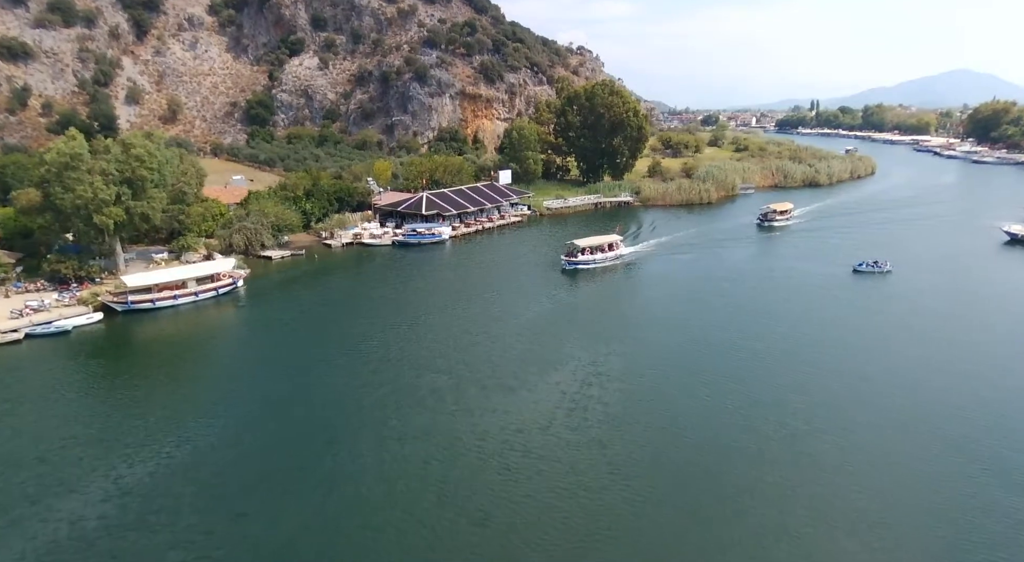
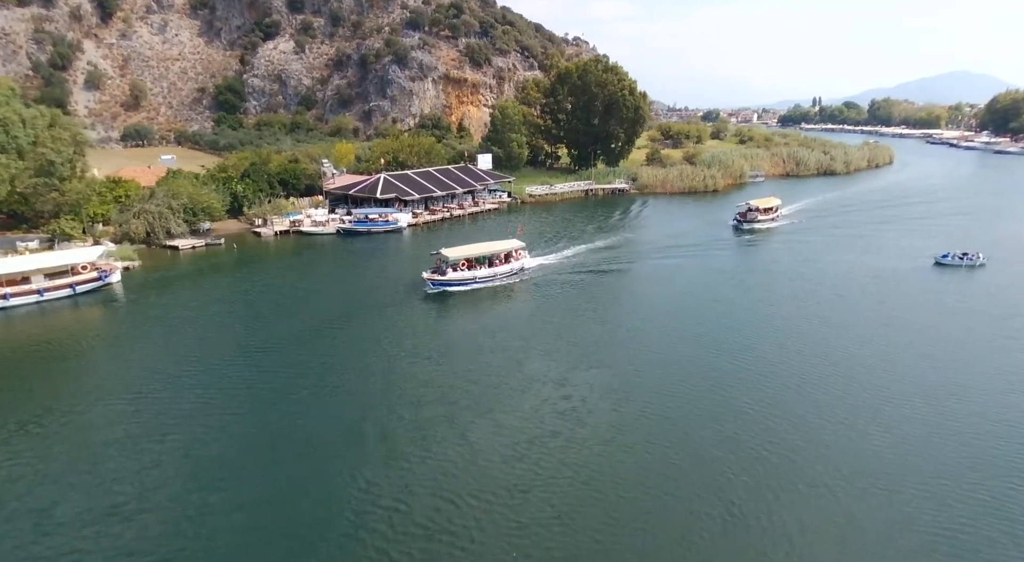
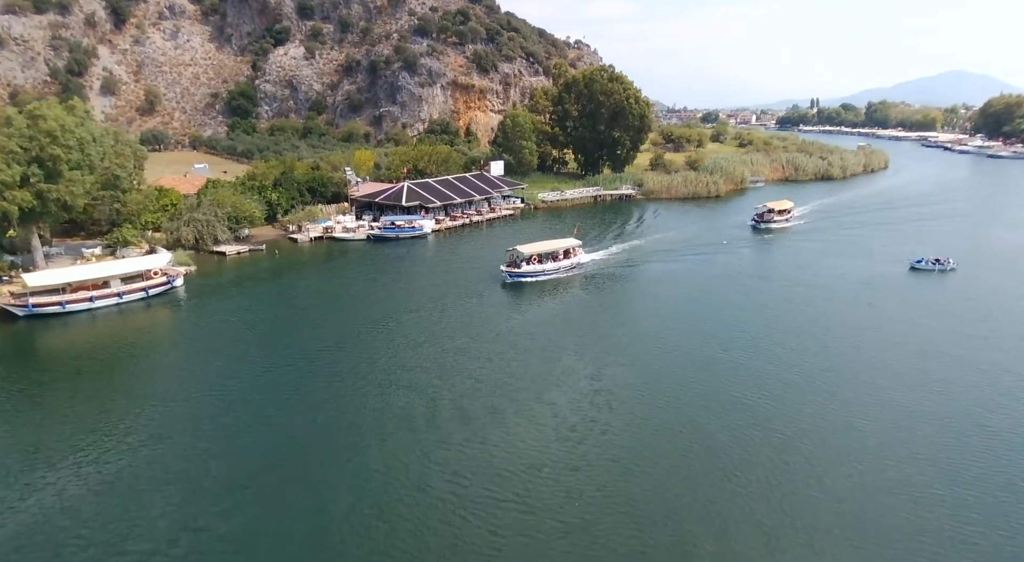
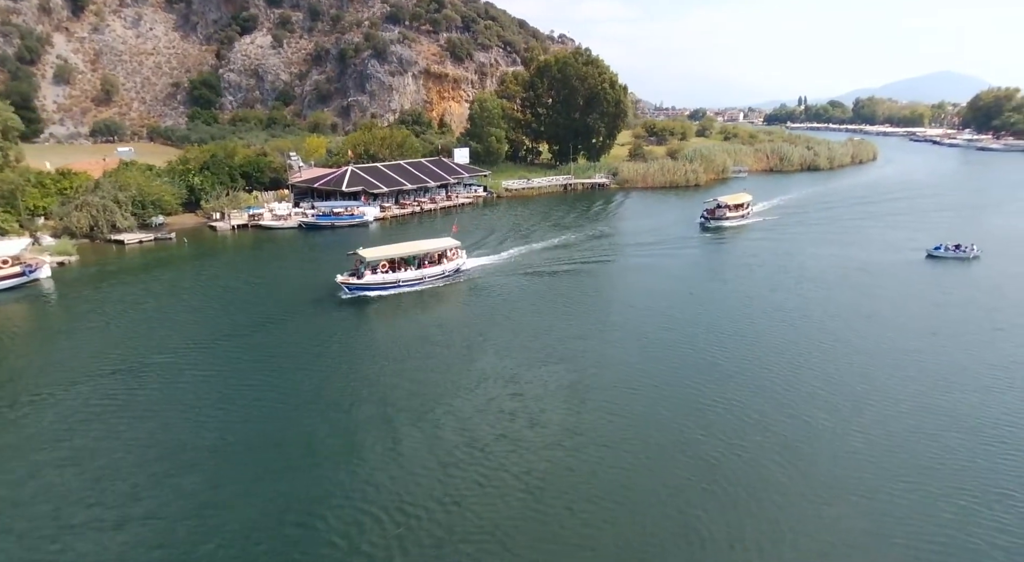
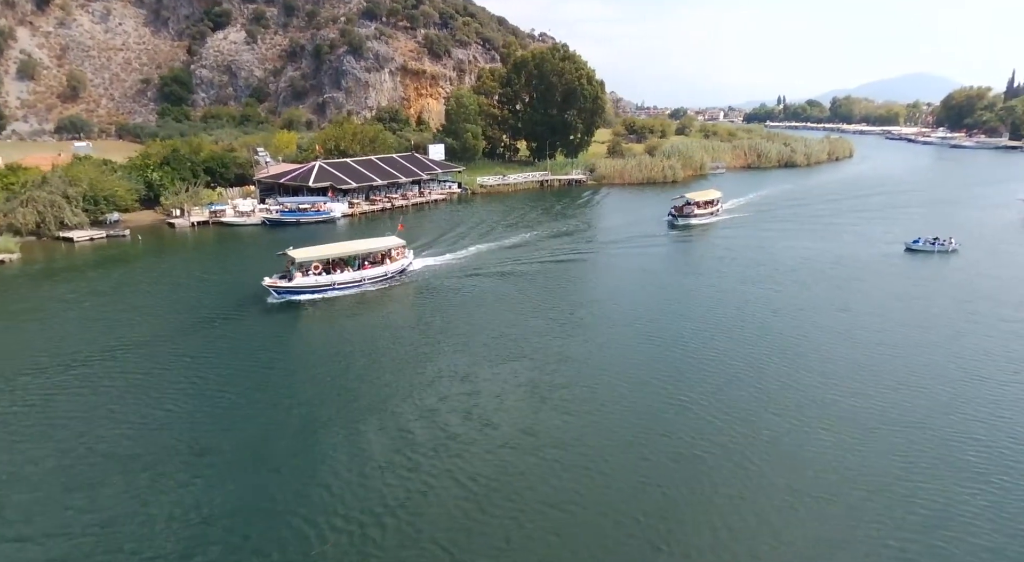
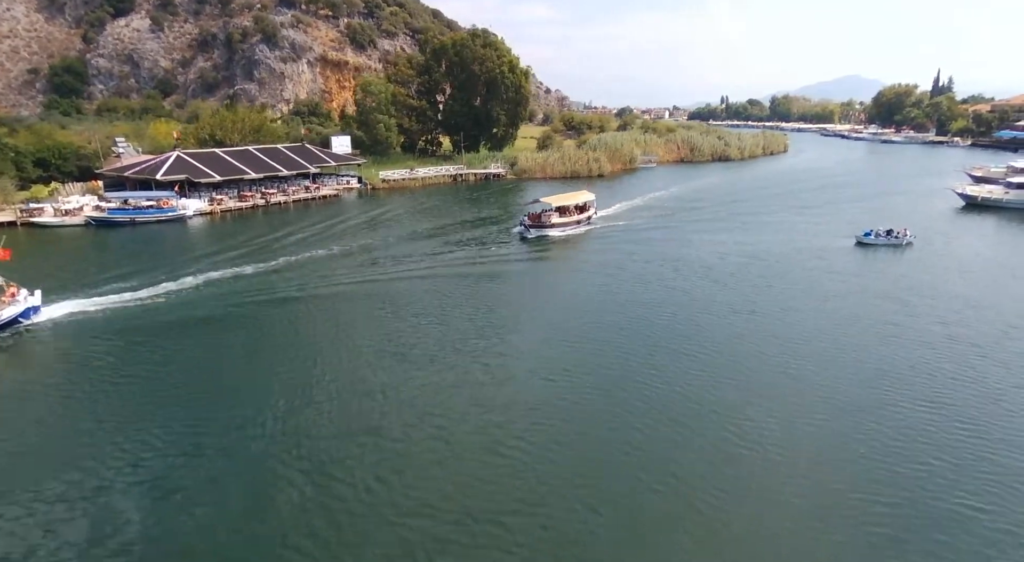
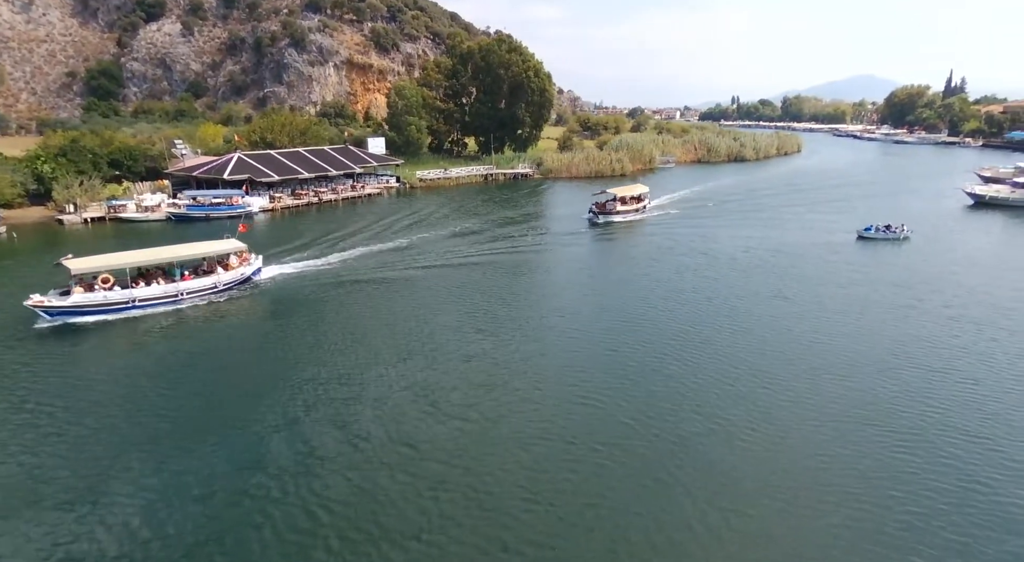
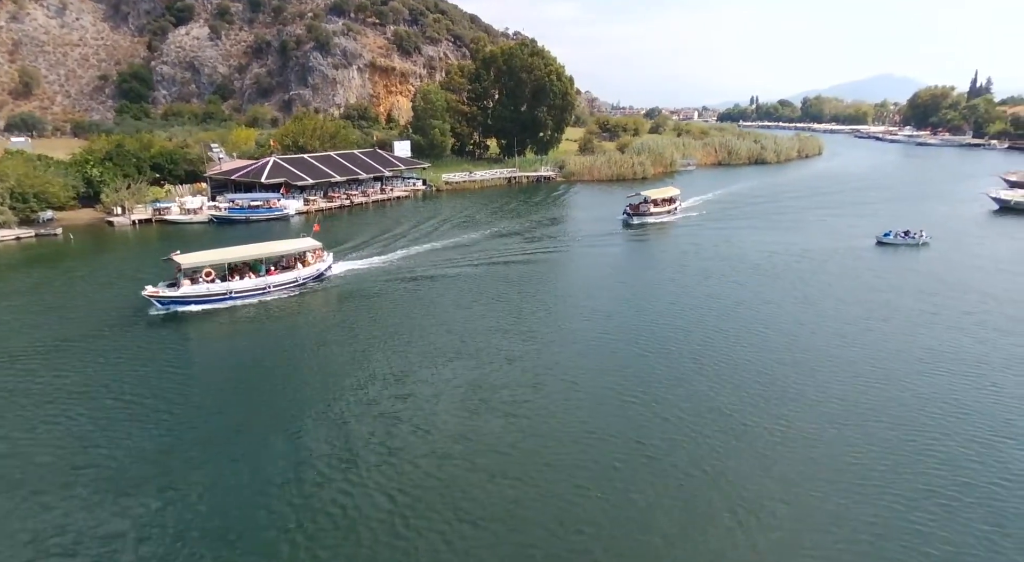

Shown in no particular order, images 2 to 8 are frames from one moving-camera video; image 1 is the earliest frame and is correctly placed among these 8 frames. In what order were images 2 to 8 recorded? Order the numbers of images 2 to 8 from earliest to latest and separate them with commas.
3, 2, 4, 5, 8, 7, 6
